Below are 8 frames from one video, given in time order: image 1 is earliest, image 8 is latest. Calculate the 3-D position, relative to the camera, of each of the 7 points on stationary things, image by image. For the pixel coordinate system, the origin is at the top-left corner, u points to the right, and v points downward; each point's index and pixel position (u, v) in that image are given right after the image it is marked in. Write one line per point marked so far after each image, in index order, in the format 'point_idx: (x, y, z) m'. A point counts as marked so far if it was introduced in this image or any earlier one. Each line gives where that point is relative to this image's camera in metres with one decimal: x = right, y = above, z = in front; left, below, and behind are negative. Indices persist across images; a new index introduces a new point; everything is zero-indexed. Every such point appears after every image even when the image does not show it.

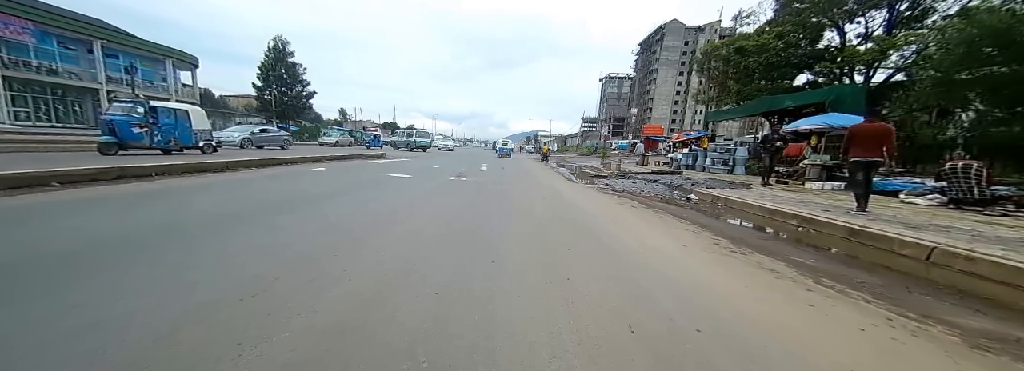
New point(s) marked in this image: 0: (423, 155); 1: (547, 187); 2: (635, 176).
0: (-5.2, +1.8, +19.4) m
1: (+1.5, +0.2, +10.5) m
2: (+3.8, +0.3, +9.9) m
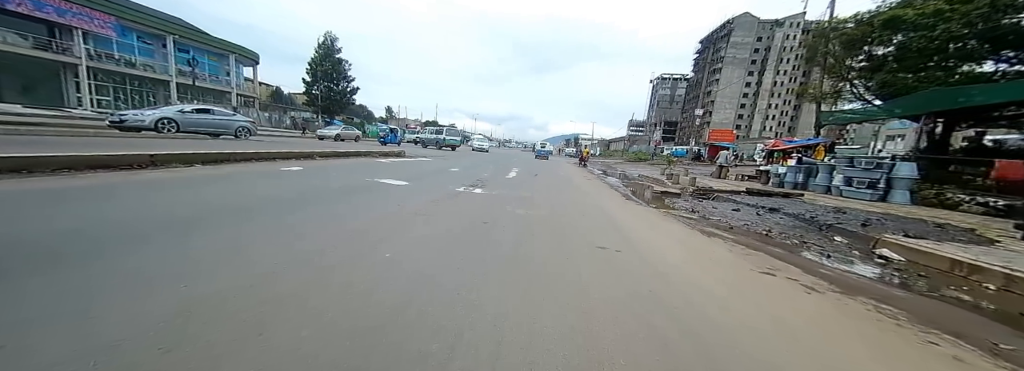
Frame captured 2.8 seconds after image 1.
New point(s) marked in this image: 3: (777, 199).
0: (-3.0, +1.7, +17.5) m
1: (+2.5, -0.2, +7.9) m
2: (+4.7, -0.2, +7.0) m
3: (+5.5, -0.3, +6.5) m
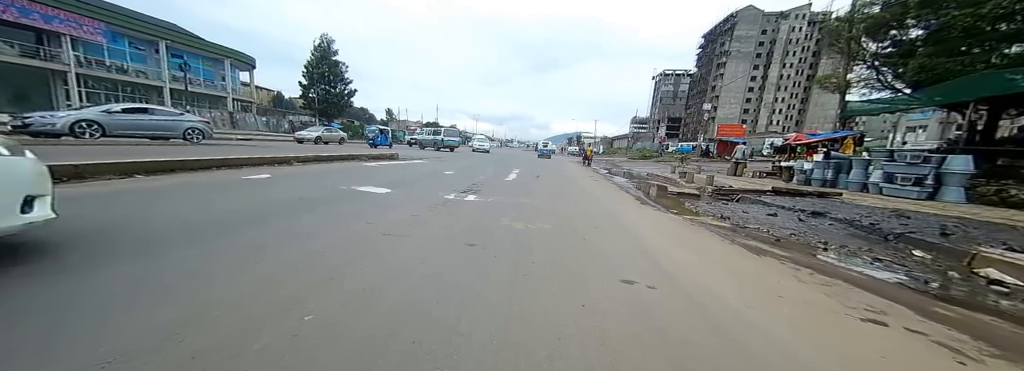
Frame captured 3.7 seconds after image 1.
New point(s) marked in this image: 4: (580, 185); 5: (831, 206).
0: (-3.0, +1.5, +16.8) m
1: (+2.5, -0.2, +7.1) m
2: (+4.7, -0.2, +6.2) m
3: (+5.5, -0.3, +5.7) m
4: (+2.1, 0.0, +9.1) m
5: (+5.1, -0.3, +5.0) m
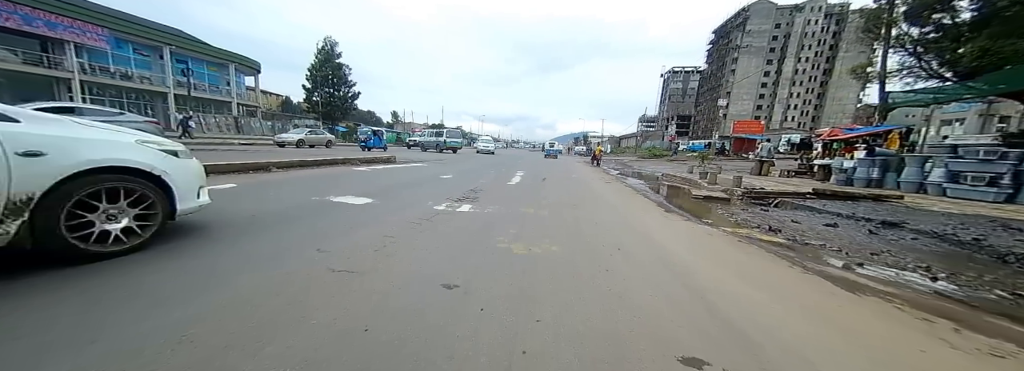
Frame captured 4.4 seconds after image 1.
0: (-2.7, +1.4, +16.1) m
1: (+2.5, -0.3, +6.4) m
2: (+4.8, -0.3, +5.4) m
3: (+5.6, -0.3, +4.9) m
4: (+2.3, 0.0, +8.4) m
5: (+5.1, -0.4, +4.1) m
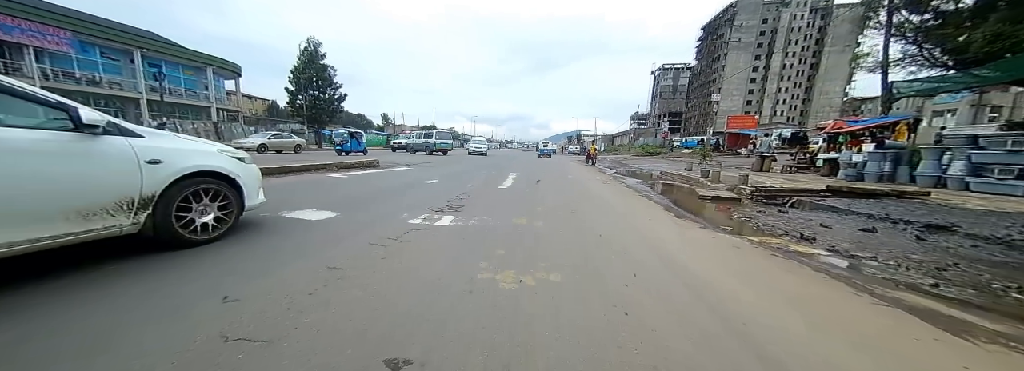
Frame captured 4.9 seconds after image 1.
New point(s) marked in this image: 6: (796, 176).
0: (-3.1, +1.2, +15.5) m
1: (+2.4, -0.3, +5.8) m
2: (+4.6, -0.2, +4.9) m
3: (+5.4, -0.3, +4.4) m
4: (+2.0, -0.1, +7.8) m
5: (+5.0, -0.3, +3.7) m
6: (+7.1, +0.2, +7.8) m
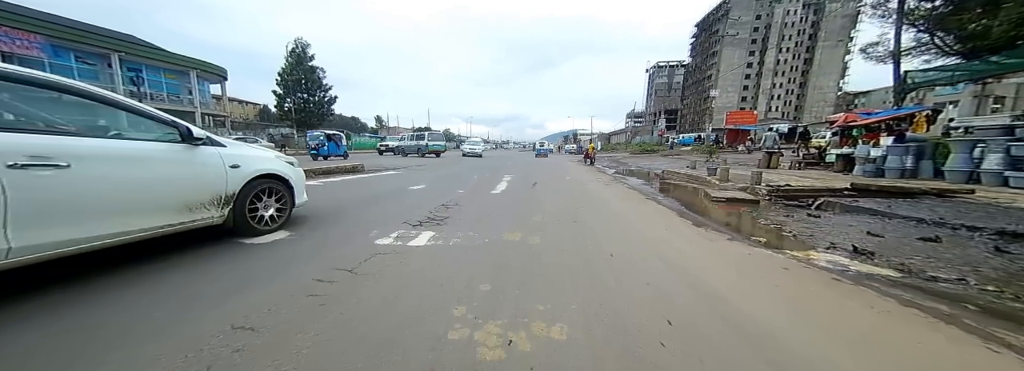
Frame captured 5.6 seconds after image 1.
0: (-3.3, +1.0, +14.9) m
1: (+2.3, -0.4, +5.3) m
2: (+4.5, -0.2, +4.4) m
3: (+5.4, -0.2, +3.9) m
4: (+1.9, -0.1, +7.3) m
5: (+4.9, -0.3, +3.1) m
6: (+7.0, +0.3, +7.3) m
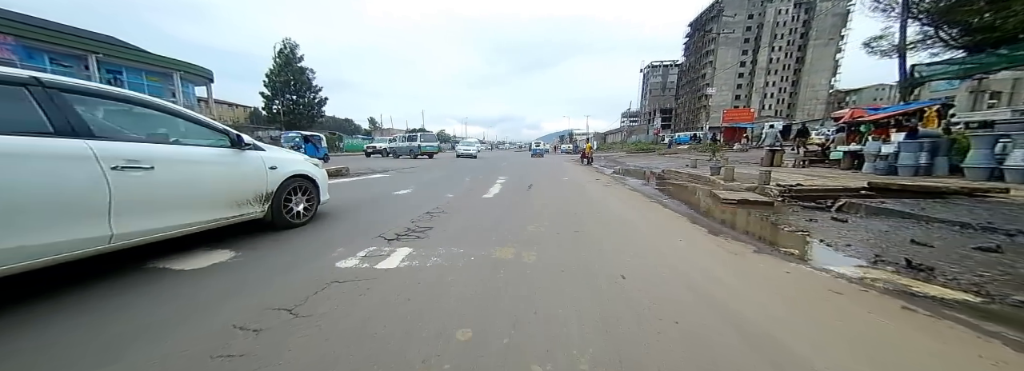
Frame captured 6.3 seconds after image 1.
0: (-3.5, +0.9, +14.4) m
1: (+2.2, -0.4, +4.9) m
2: (+4.4, -0.2, +4.0) m
3: (+5.3, -0.2, +3.5) m
4: (+1.8, -0.1, +6.9) m
5: (+4.8, -0.3, +2.8) m
6: (+6.8, +0.3, +7.0) m
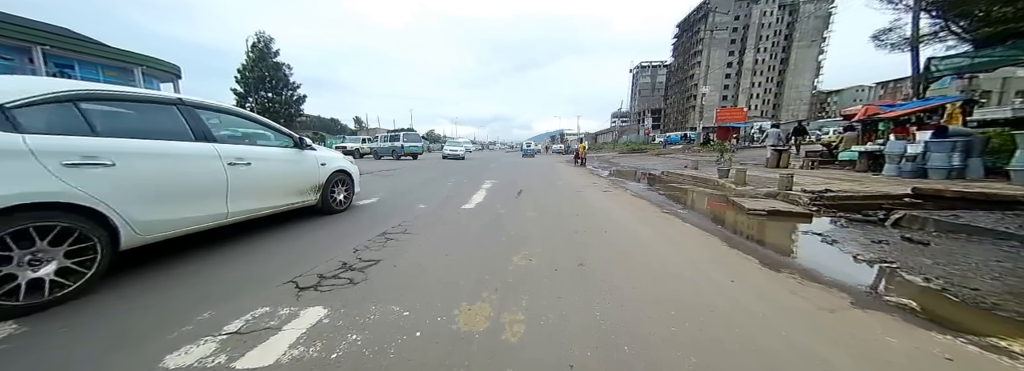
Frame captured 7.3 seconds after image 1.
0: (-4.0, +0.8, +13.4) m
1: (+2.0, -0.5, +4.1) m
2: (+4.3, -0.3, +3.2) m
3: (+5.1, -0.3, +2.8) m
4: (+1.5, -0.2, +6.0) m
5: (+4.7, -0.4, +2.0) m
6: (+6.6, +0.2, +6.3) m
